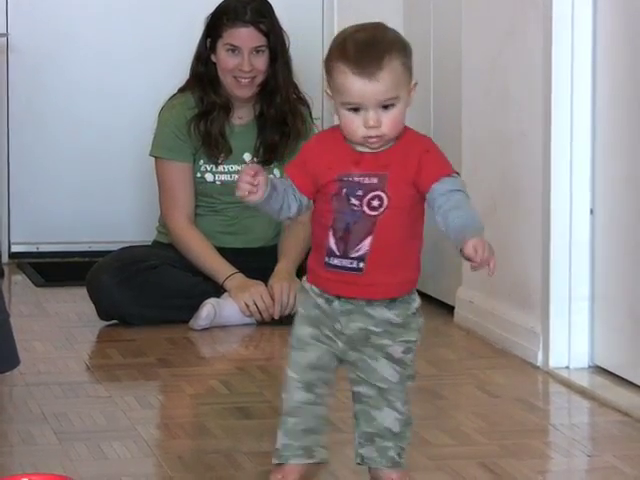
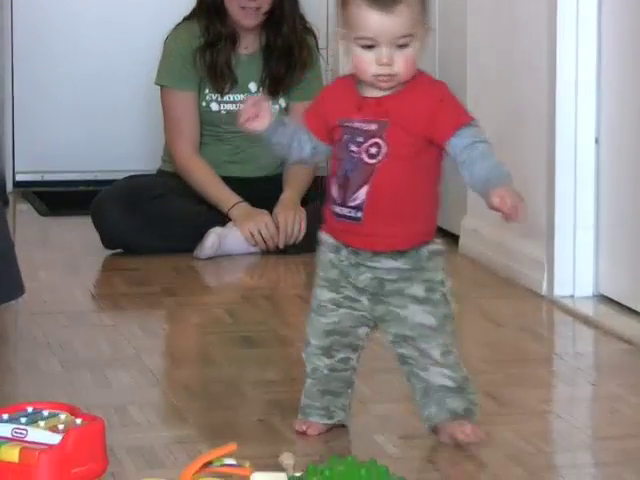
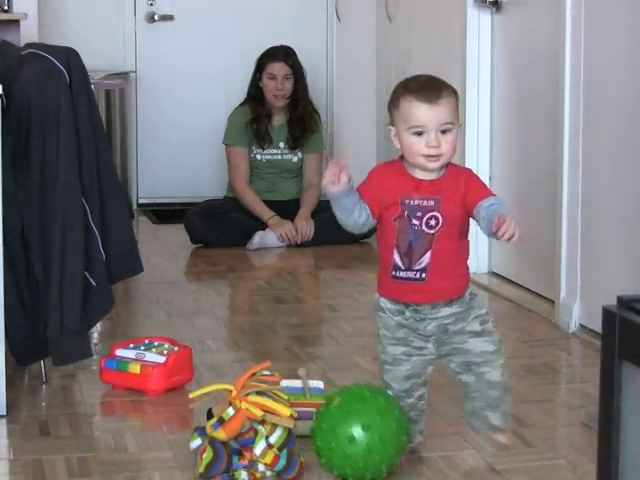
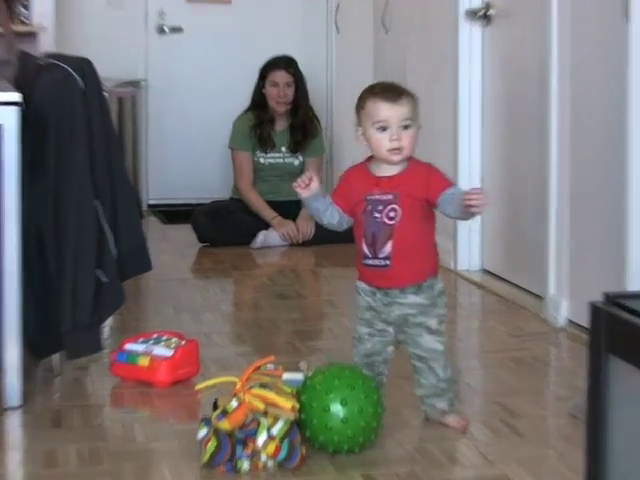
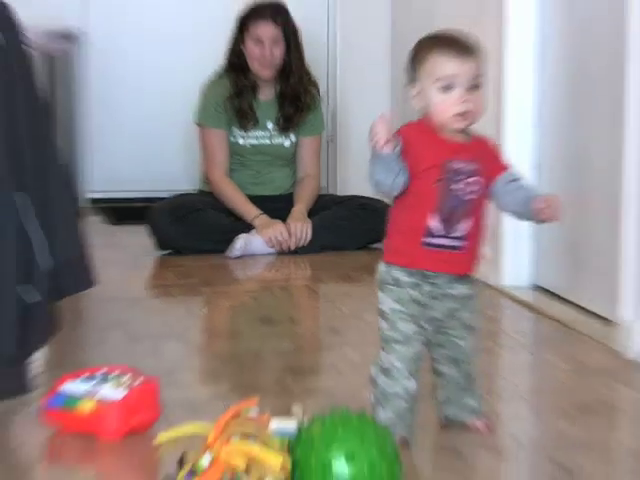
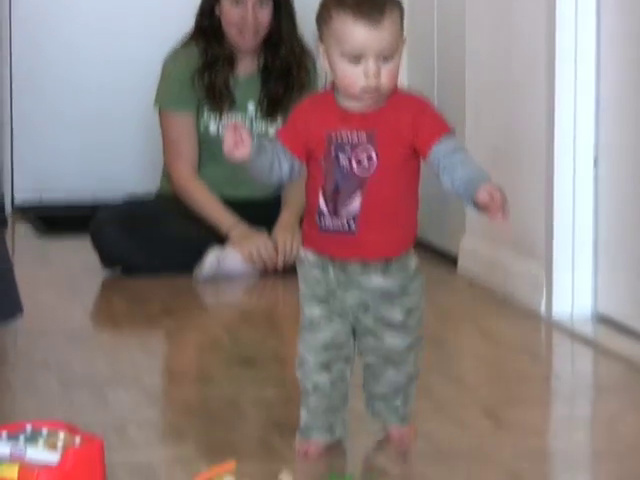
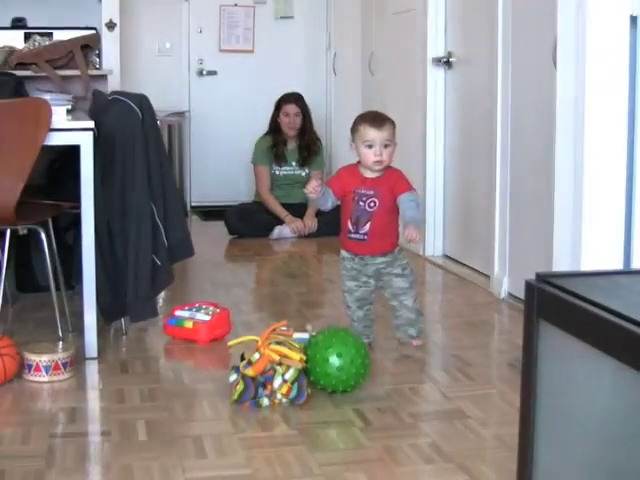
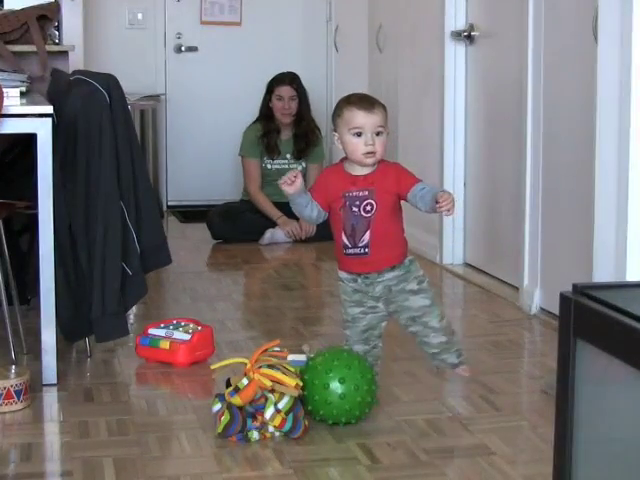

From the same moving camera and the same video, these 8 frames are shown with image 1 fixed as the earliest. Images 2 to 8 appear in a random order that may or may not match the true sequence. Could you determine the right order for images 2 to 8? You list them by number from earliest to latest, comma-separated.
6, 2, 5, 7, 8, 4, 3
